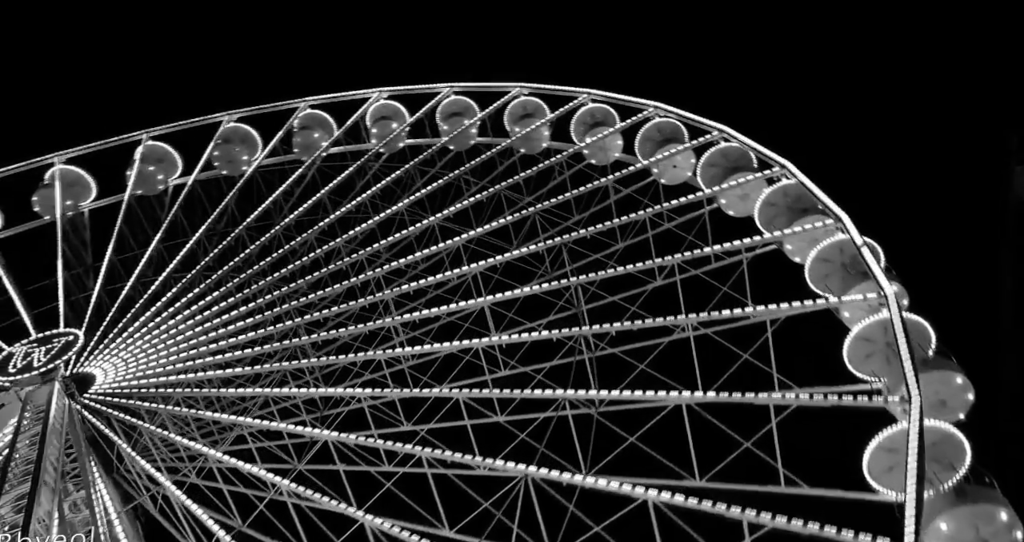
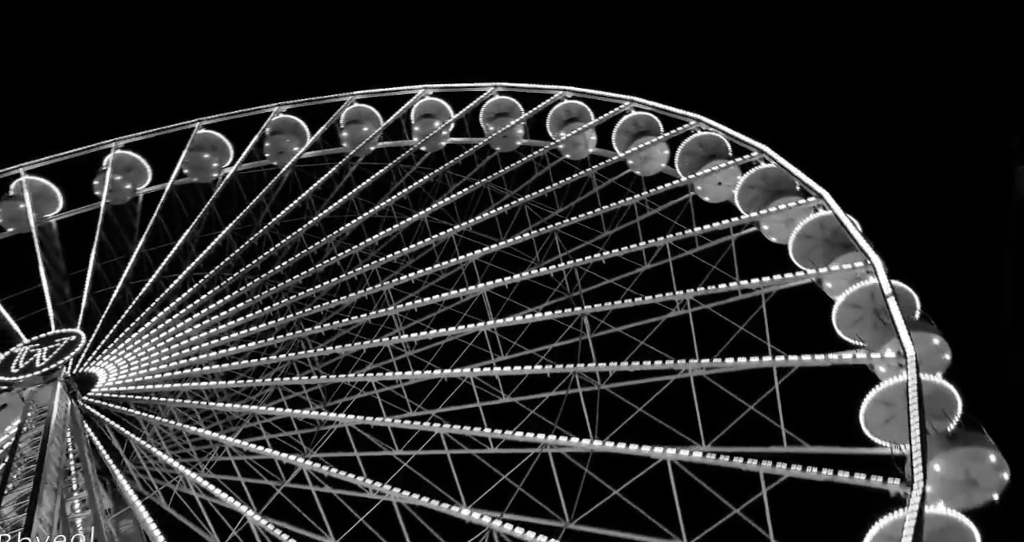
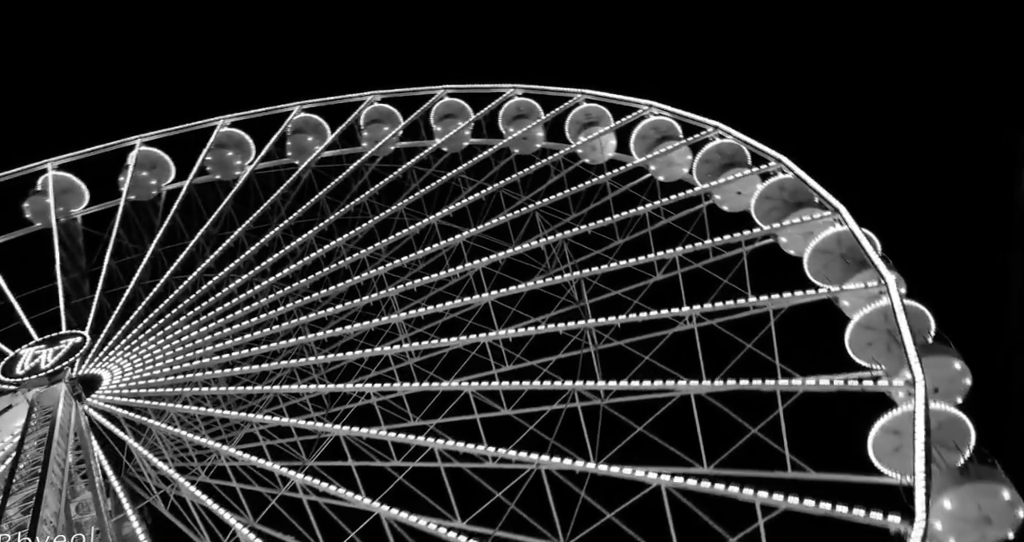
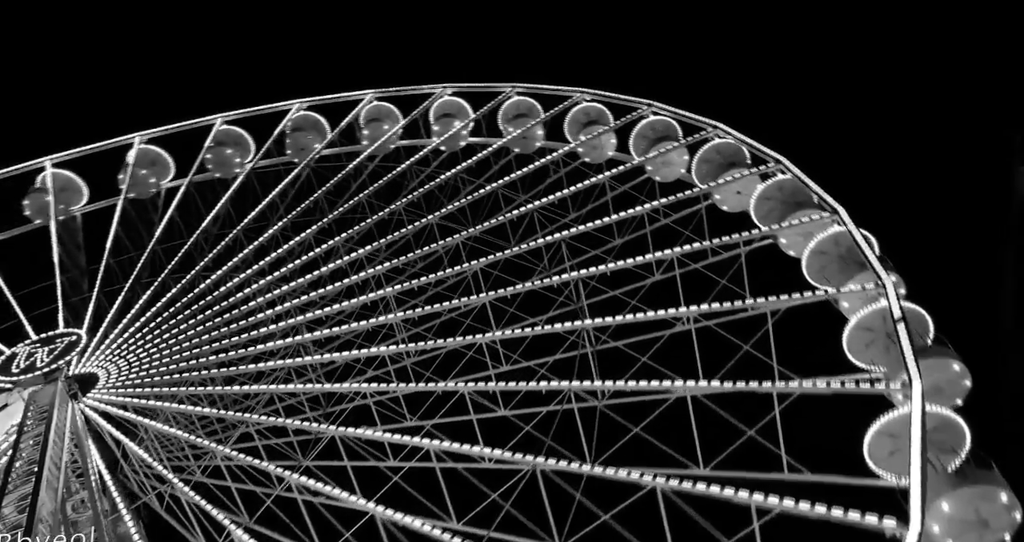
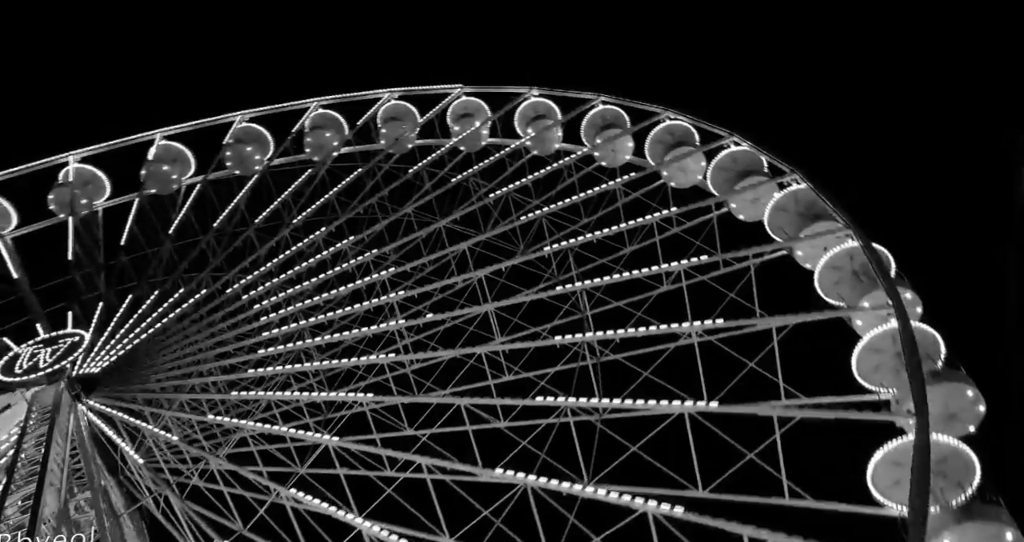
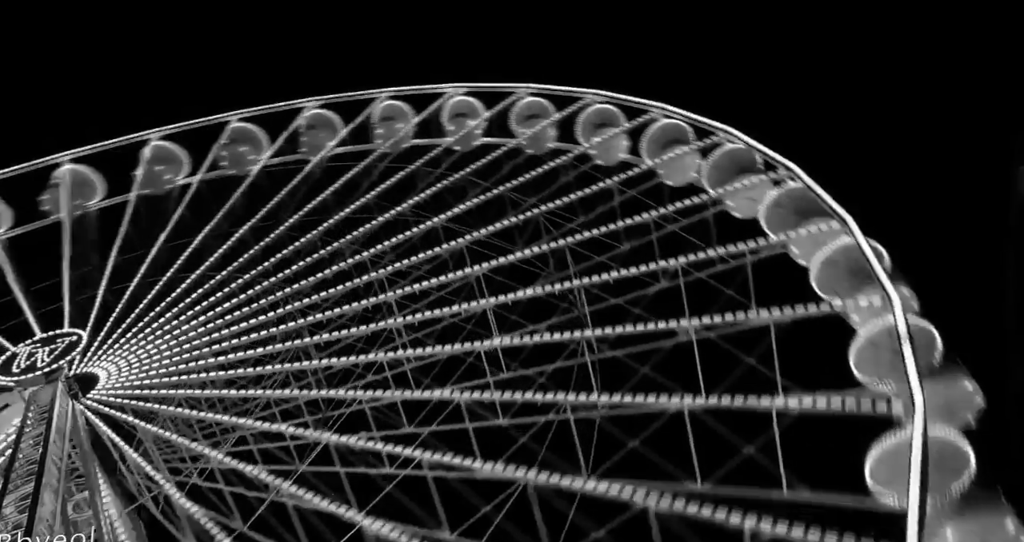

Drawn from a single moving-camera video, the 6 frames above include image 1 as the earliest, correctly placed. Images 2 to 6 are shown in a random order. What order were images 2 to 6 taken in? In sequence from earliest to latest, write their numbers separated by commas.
2, 4, 5, 3, 6
